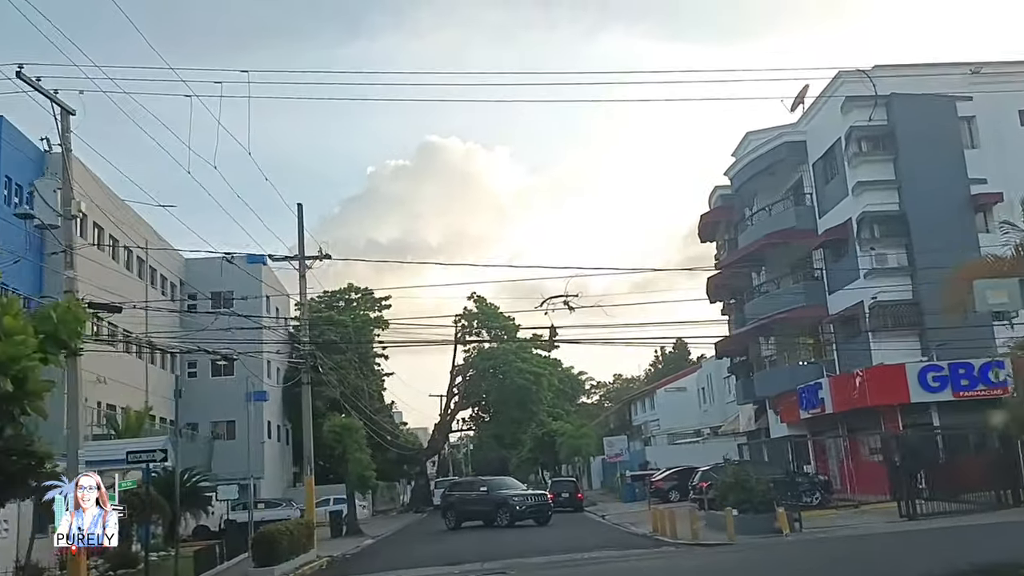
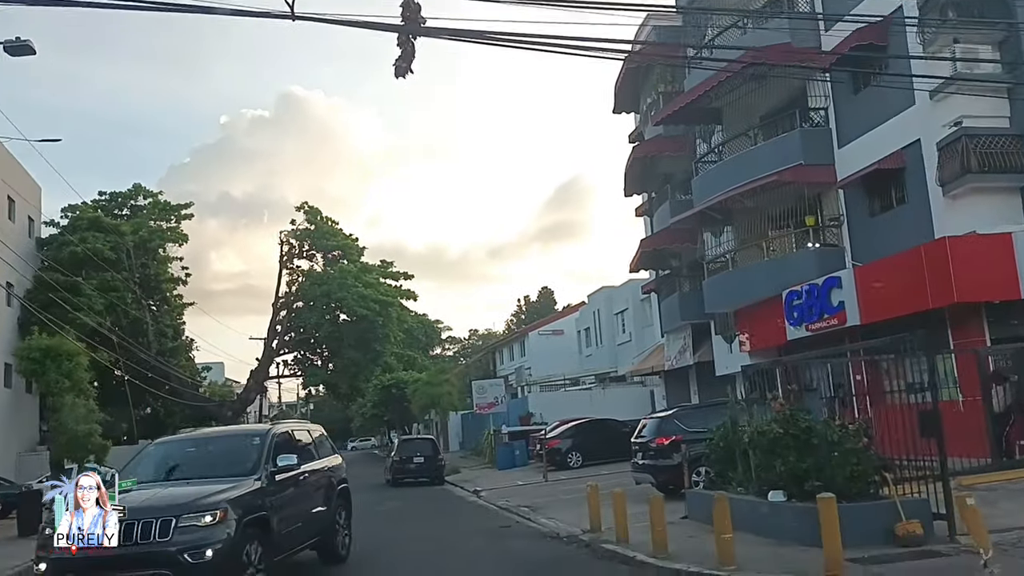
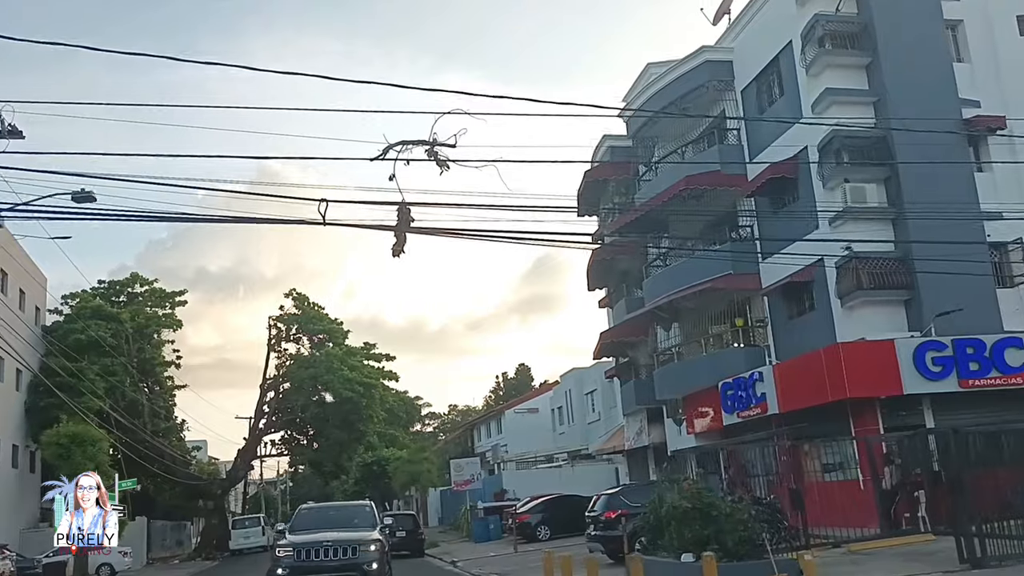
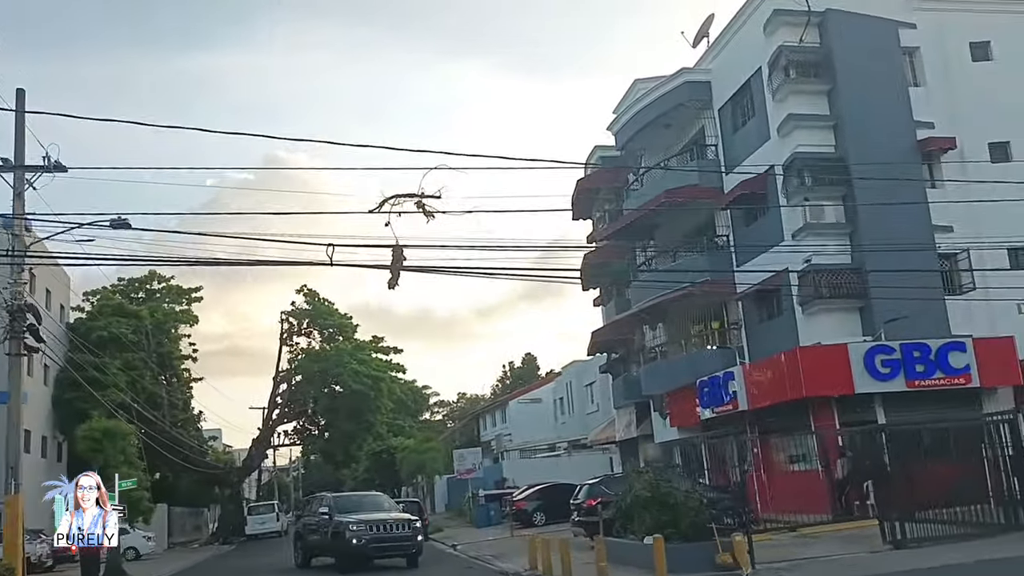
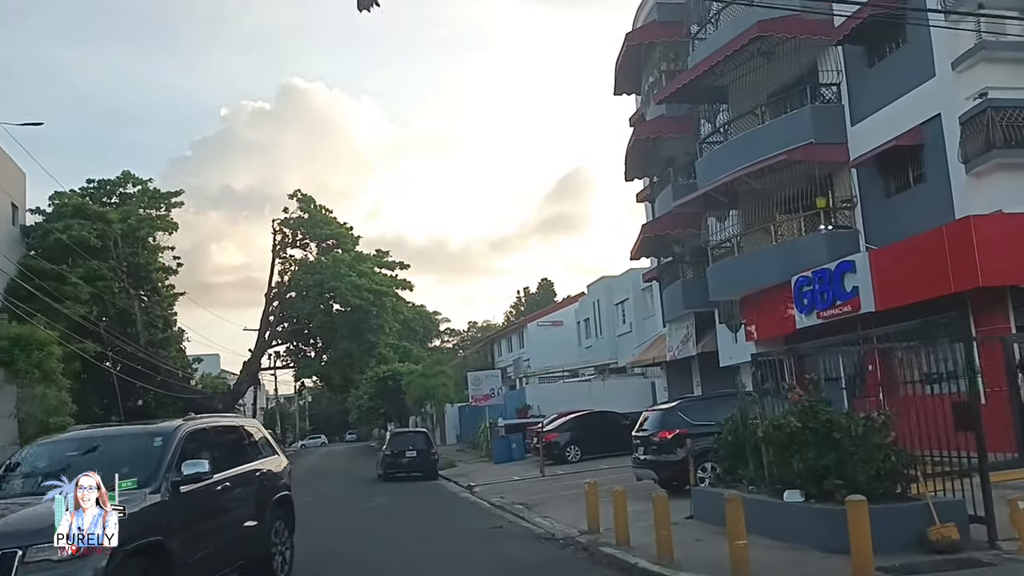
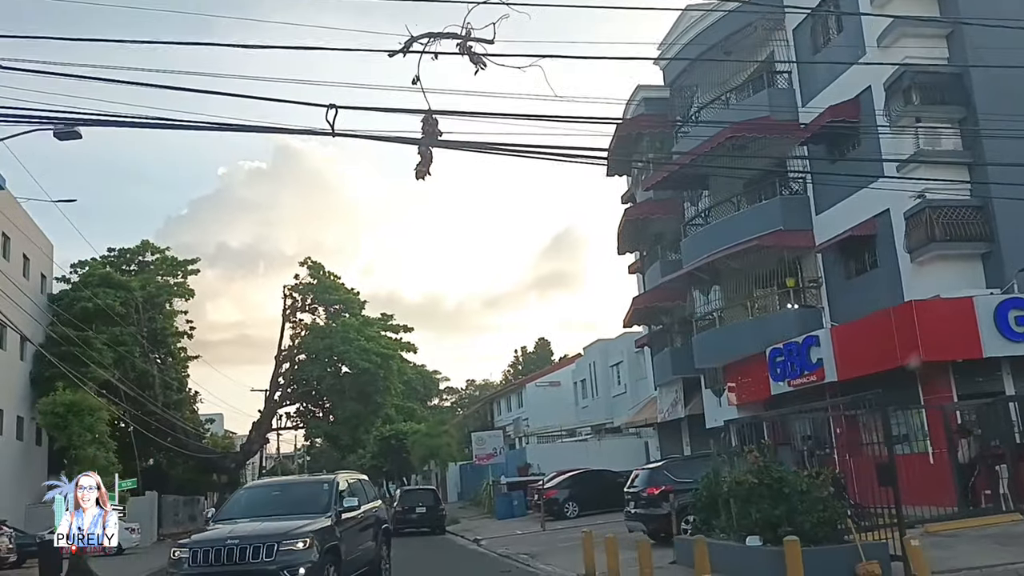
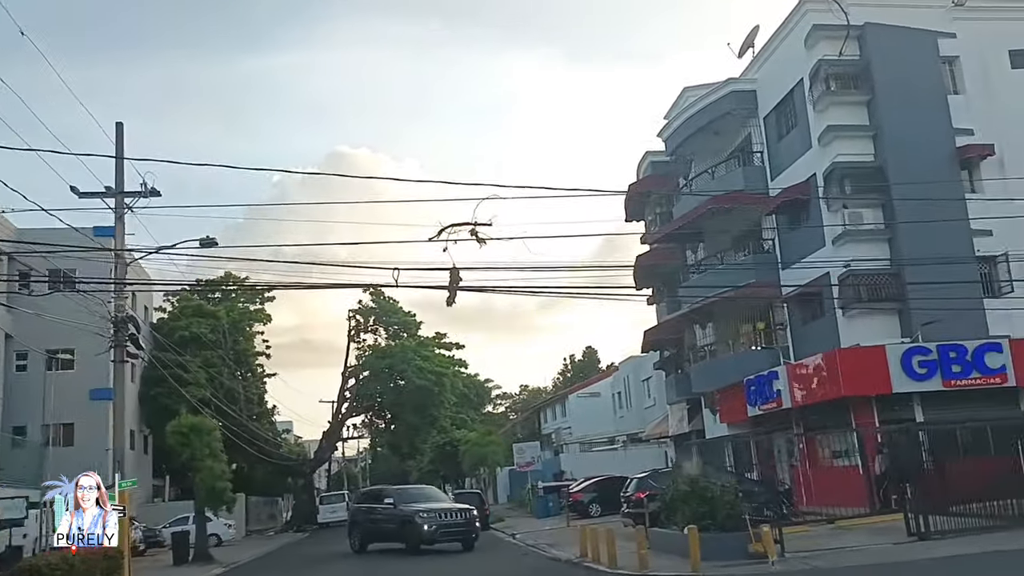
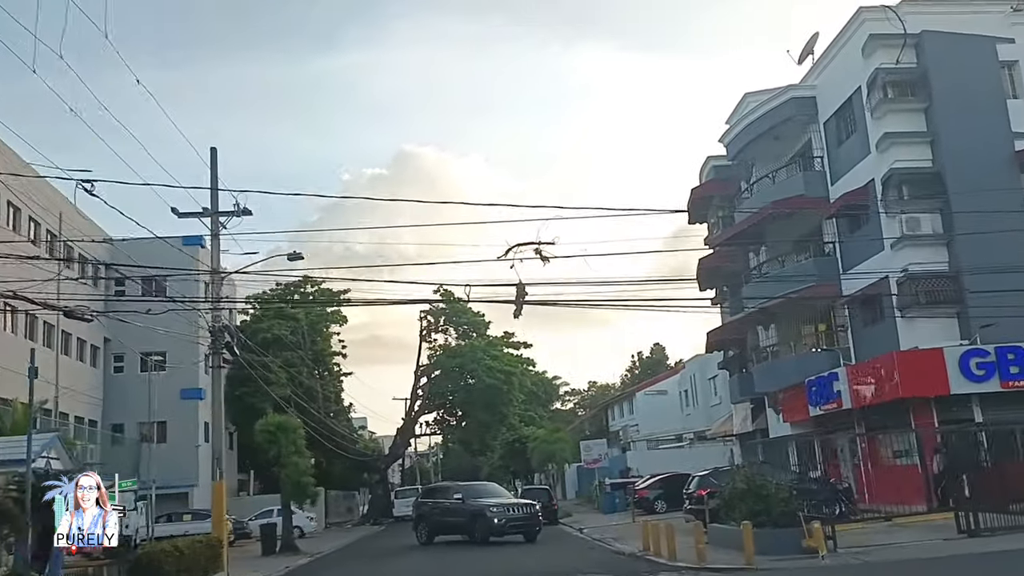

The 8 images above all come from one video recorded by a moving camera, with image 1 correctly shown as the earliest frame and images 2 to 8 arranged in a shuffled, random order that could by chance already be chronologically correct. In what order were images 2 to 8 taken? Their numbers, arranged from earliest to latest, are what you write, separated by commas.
8, 7, 4, 3, 6, 2, 5
